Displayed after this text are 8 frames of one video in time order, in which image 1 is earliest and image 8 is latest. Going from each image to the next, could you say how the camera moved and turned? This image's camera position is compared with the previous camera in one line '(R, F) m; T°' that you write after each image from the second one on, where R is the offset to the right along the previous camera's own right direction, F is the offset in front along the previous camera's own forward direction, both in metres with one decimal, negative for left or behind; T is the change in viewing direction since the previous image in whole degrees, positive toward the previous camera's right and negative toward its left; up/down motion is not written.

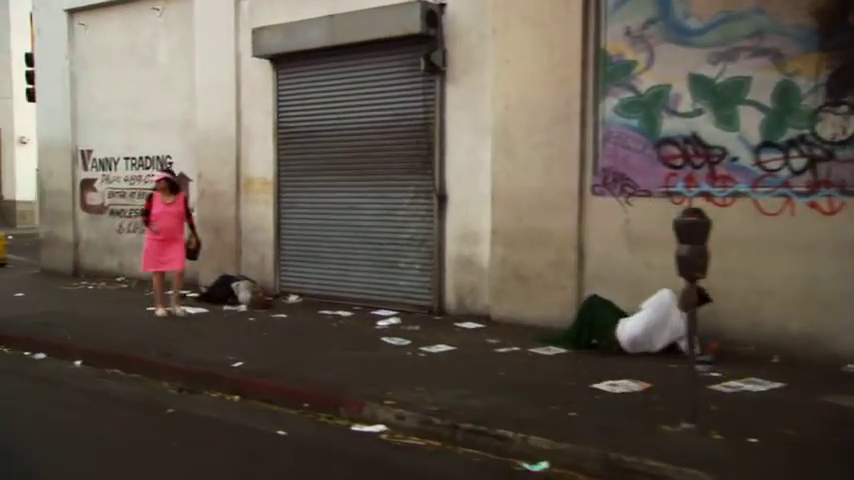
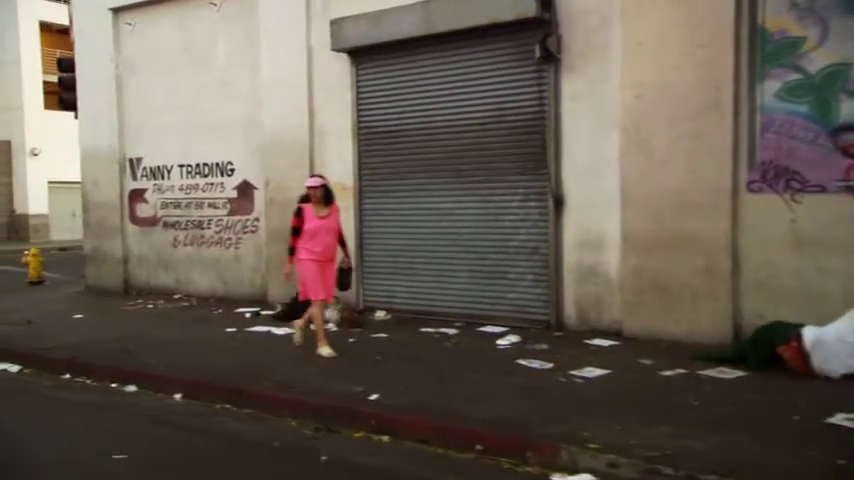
(-2.2, +1.0) m; 0°
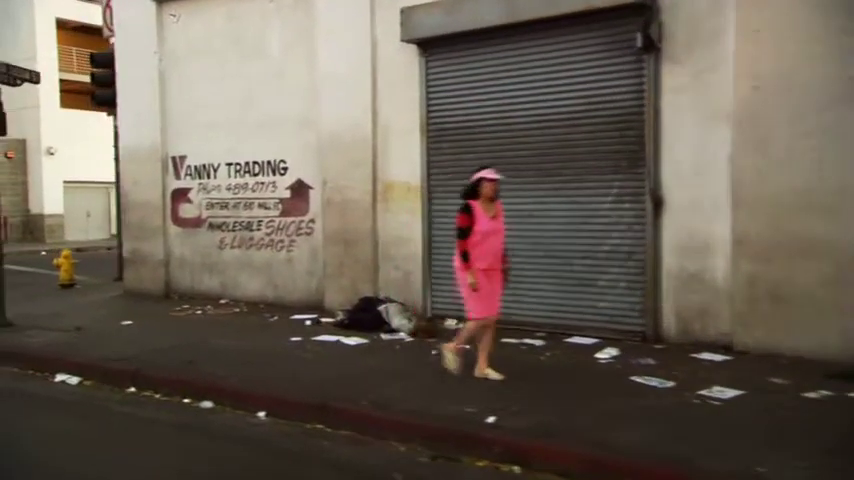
(-1.5, +0.6) m; 0°
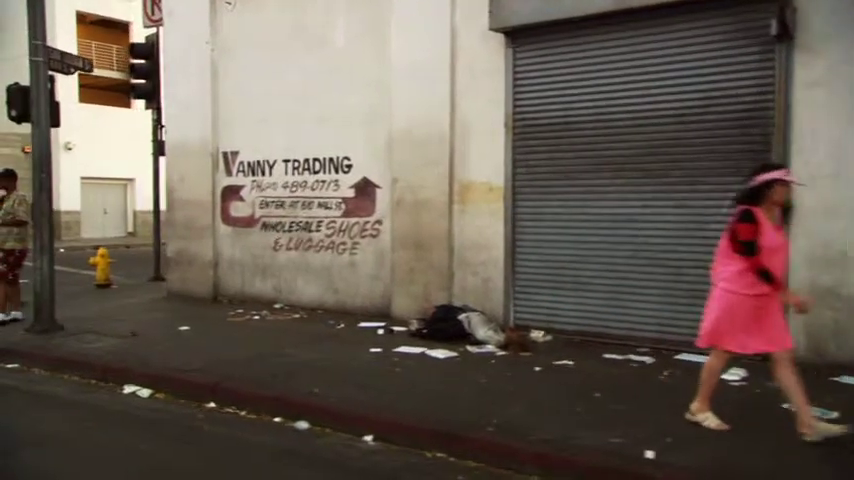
(-1.6, +0.7) m; 0°
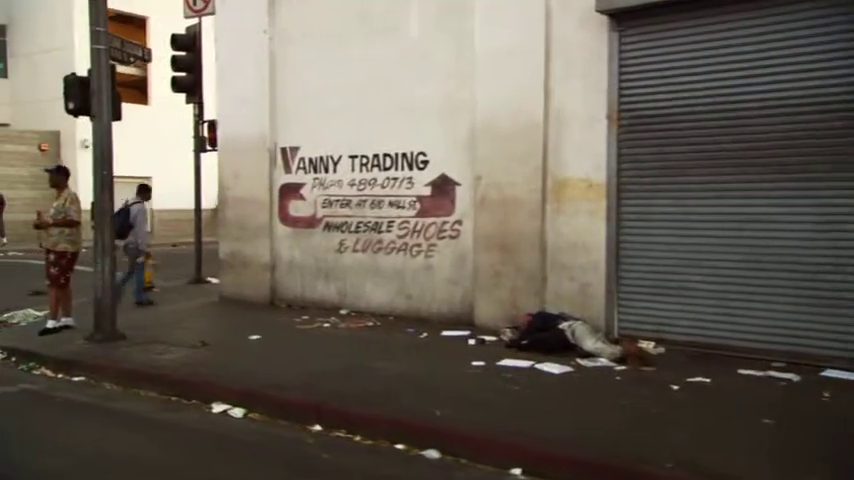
(-1.7, +0.7) m; 0°
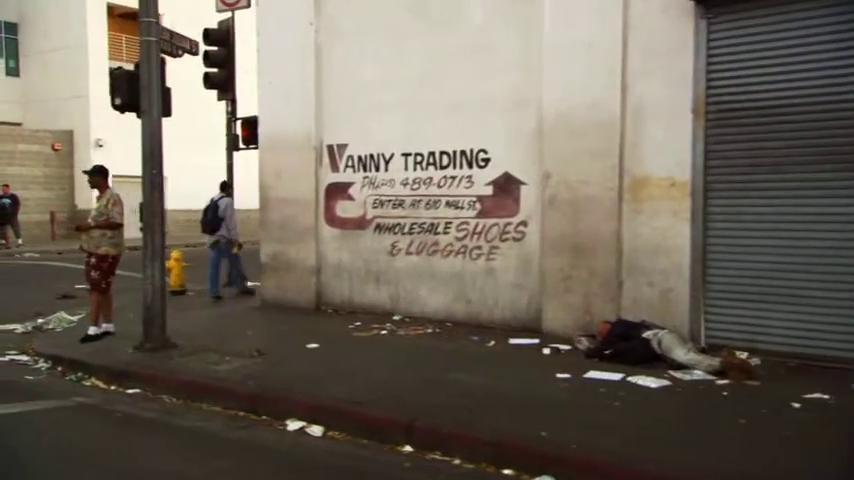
(-1.2, +0.5) m; 0°
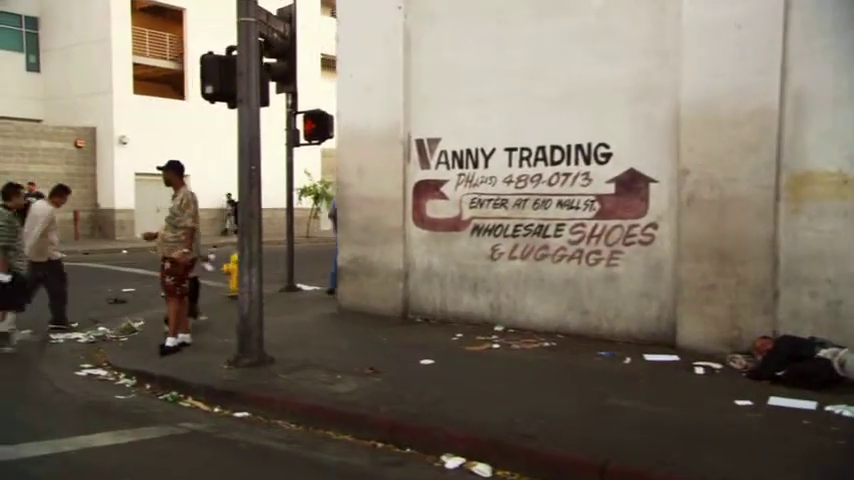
(-2.1, +0.9) m; -1°
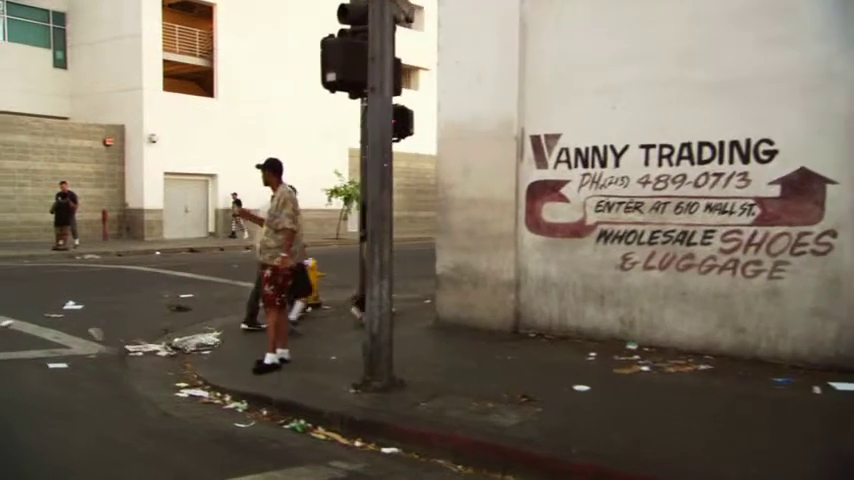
(-2.2, +0.9) m; -1°
